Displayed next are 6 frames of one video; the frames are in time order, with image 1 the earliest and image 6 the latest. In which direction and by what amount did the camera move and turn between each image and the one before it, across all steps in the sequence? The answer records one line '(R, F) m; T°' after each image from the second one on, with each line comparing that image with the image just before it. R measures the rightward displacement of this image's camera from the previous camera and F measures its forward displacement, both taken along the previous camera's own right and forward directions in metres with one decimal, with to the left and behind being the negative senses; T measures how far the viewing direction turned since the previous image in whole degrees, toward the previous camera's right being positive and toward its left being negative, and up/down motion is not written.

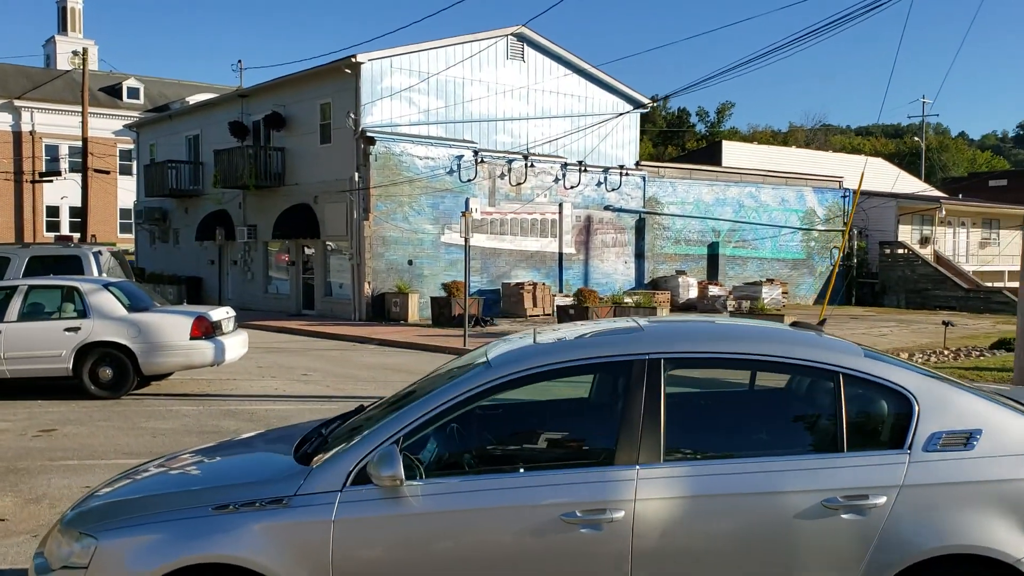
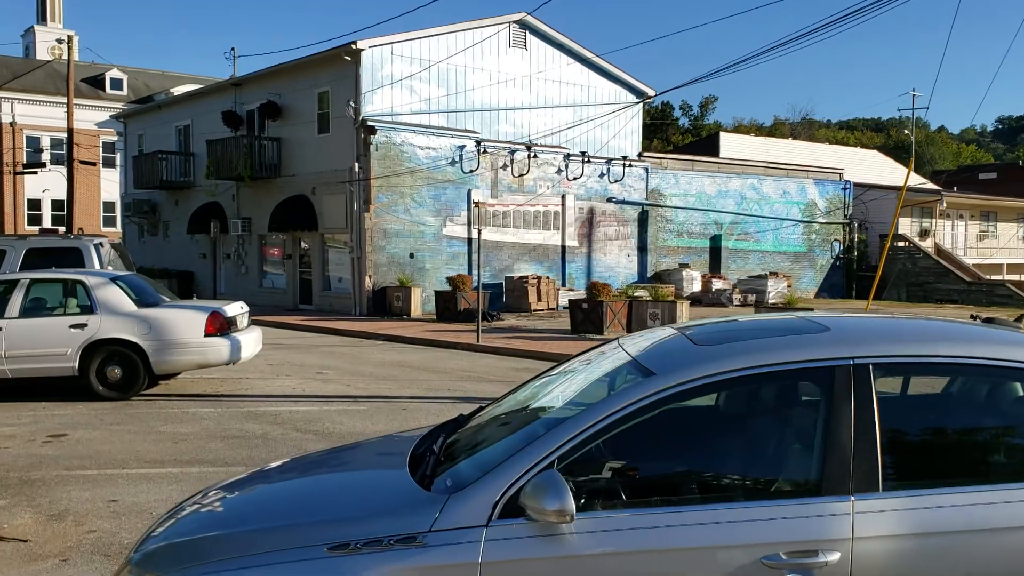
(-0.6, +0.7) m; +1°
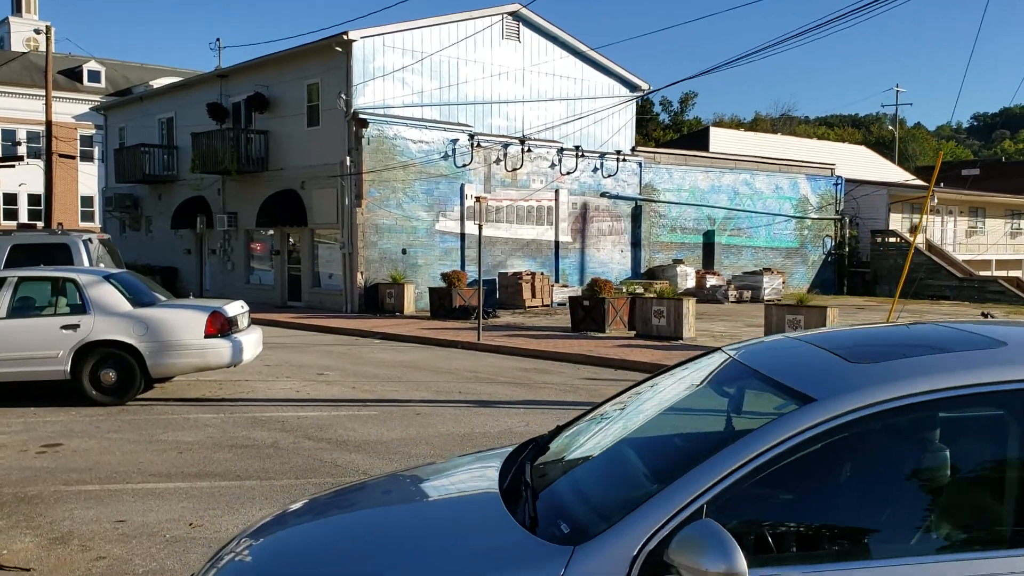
(-0.4, +0.5) m; +1°
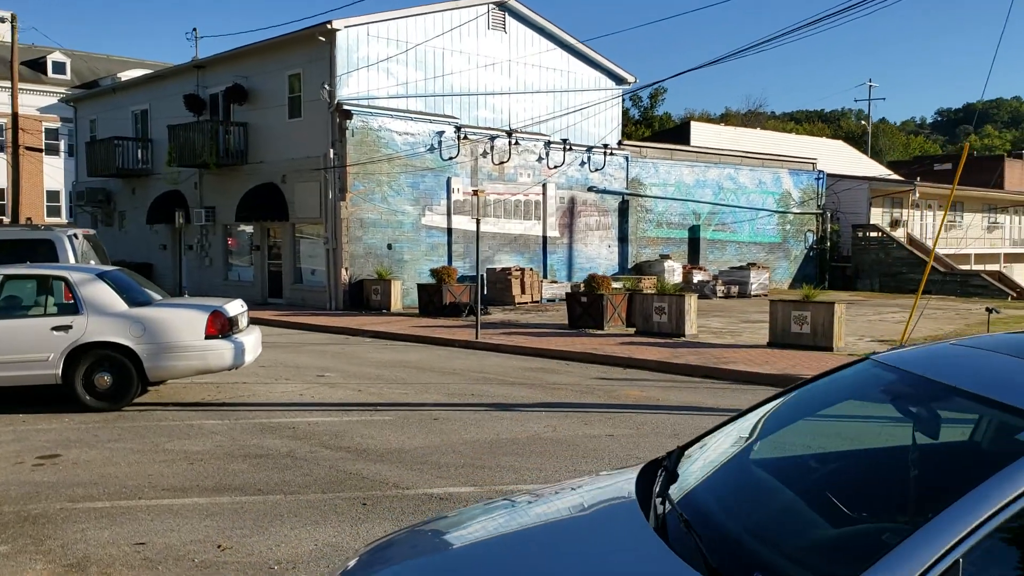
(-0.5, +0.5) m; +2°
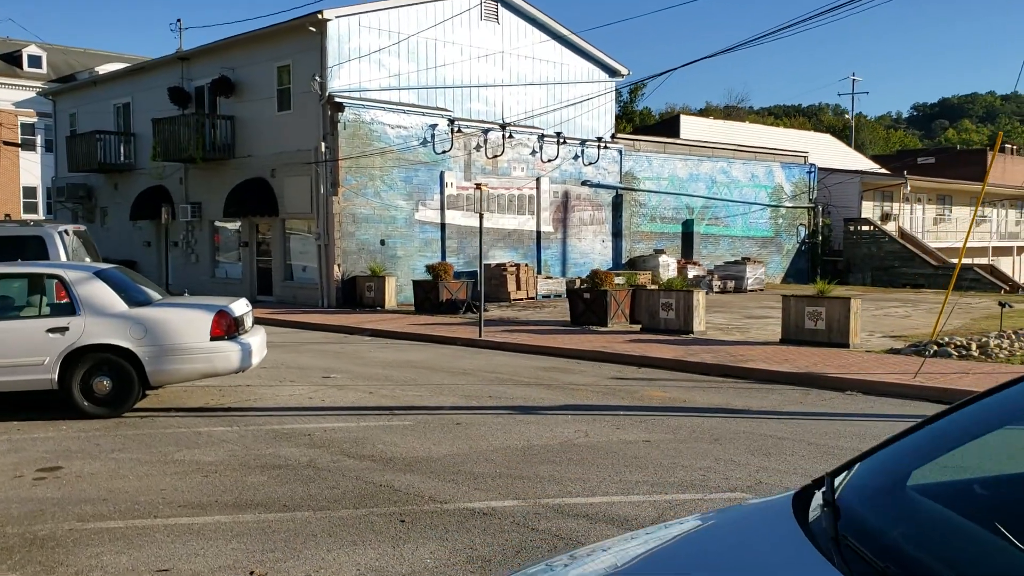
(-0.4, +0.5) m; +1°
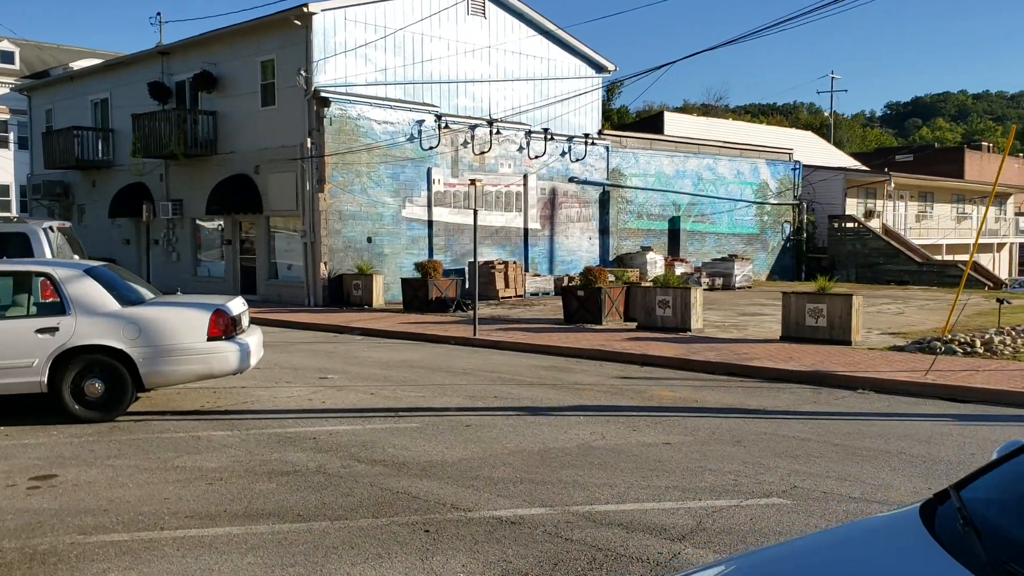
(-0.3, +0.3) m; +1°
